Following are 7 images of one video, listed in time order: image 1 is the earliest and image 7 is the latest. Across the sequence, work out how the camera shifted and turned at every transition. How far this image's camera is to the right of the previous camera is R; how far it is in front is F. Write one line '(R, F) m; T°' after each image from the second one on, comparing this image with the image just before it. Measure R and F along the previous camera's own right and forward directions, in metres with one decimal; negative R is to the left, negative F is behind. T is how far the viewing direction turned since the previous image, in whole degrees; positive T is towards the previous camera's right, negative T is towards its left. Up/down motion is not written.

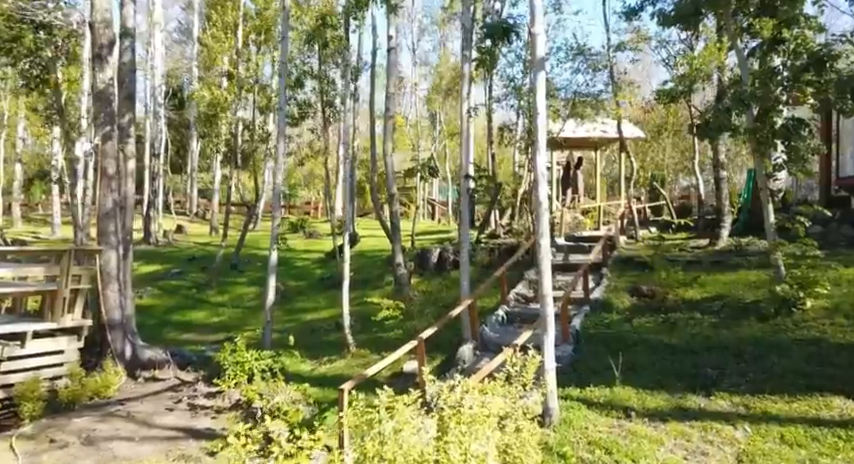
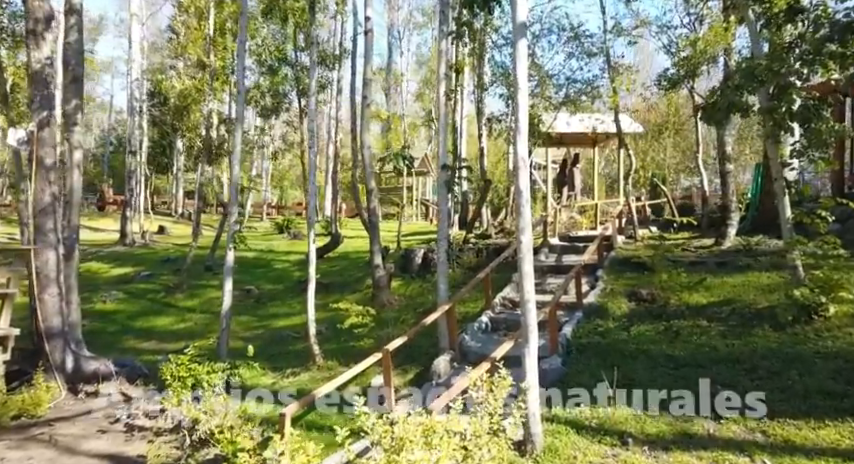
(+0.4, +1.2) m; 0°
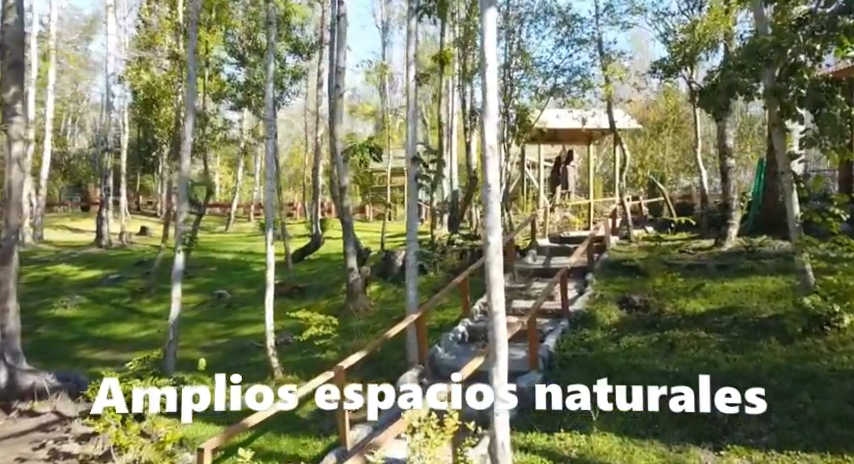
(+0.4, +1.0) m; 0°
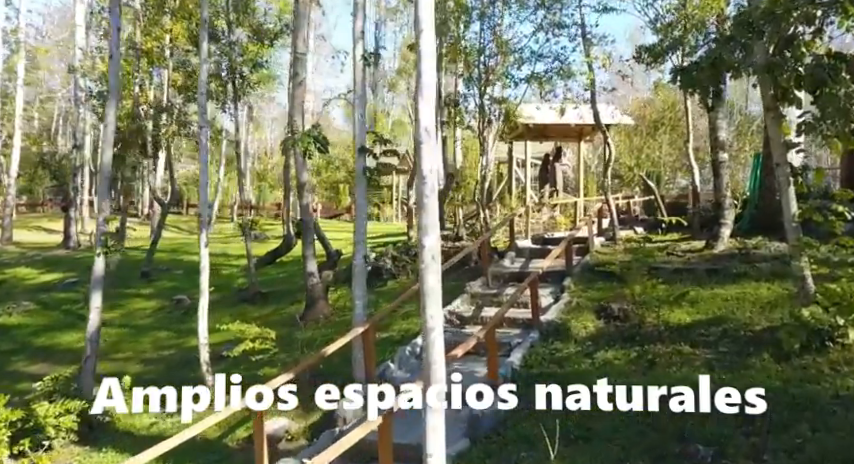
(+0.5, +1.0) m; 0°
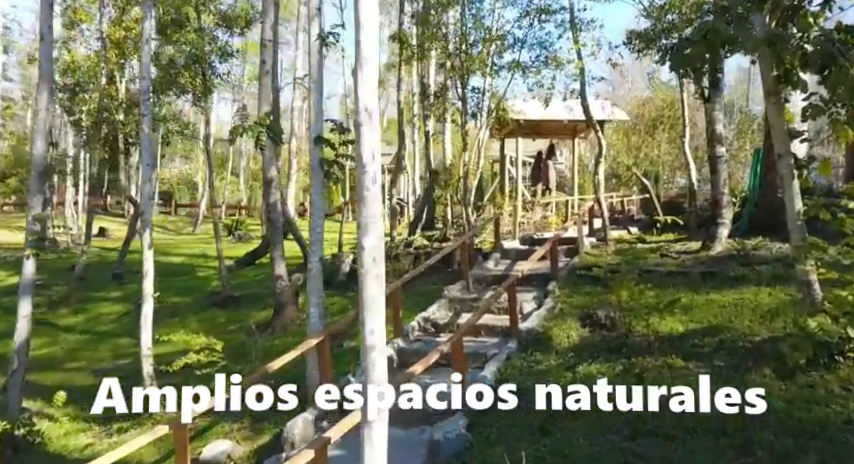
(+0.3, +0.8) m; 0°
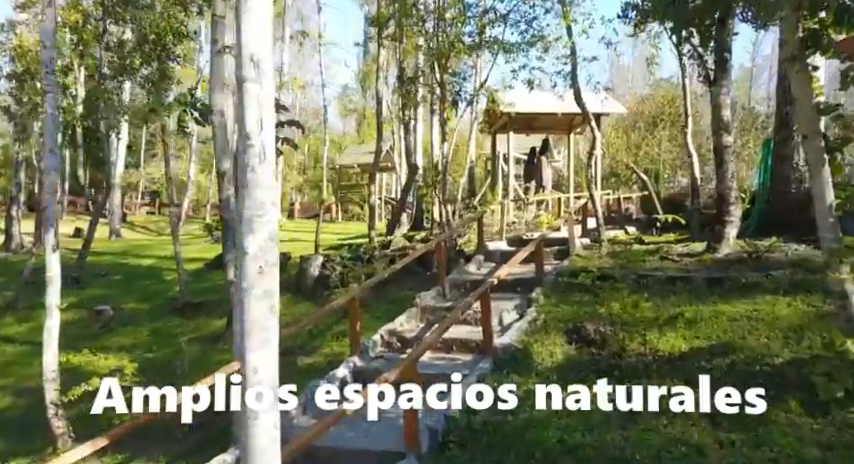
(+0.4, +1.2) m; 0°
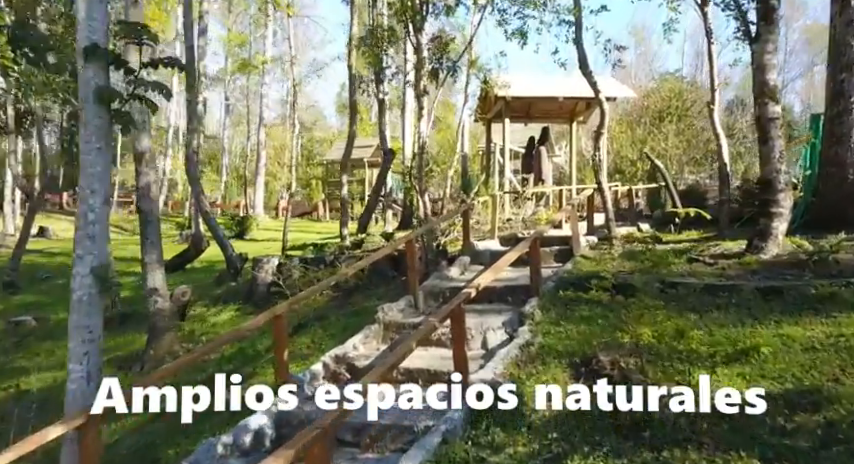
(+0.3, +1.9) m; 0°
